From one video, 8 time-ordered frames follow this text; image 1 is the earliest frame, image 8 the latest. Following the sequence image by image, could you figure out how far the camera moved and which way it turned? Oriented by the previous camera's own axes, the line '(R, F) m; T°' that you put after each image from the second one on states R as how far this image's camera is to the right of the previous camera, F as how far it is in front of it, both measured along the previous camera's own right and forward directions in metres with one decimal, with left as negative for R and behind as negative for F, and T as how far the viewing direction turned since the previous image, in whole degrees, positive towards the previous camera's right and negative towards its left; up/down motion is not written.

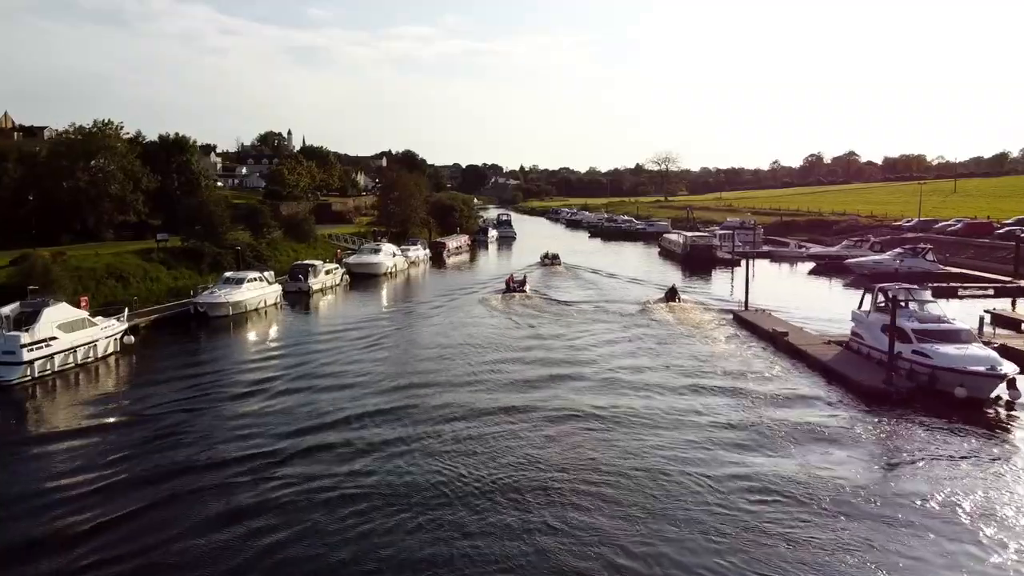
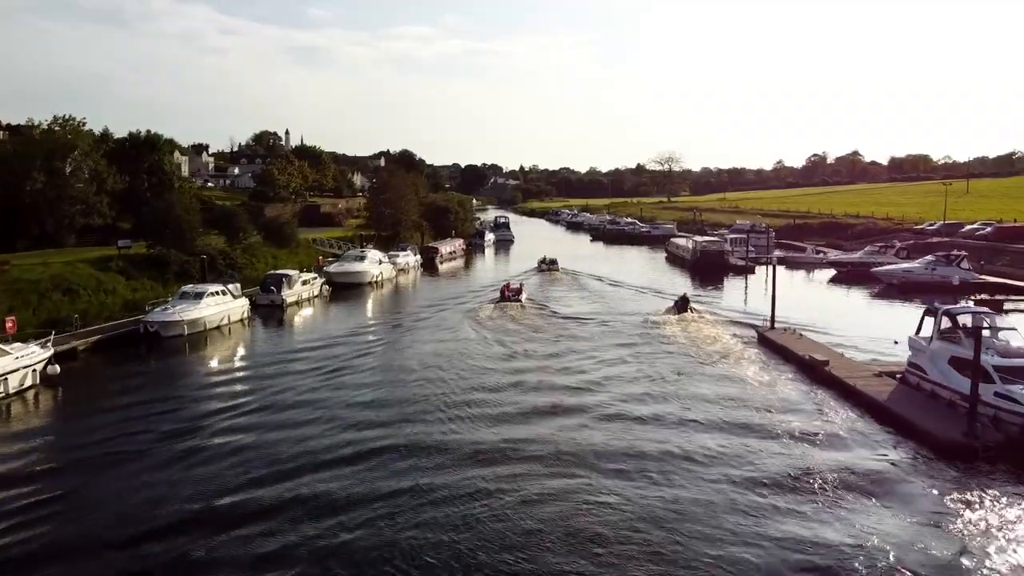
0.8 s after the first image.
(+0.2, +4.5) m; 0°
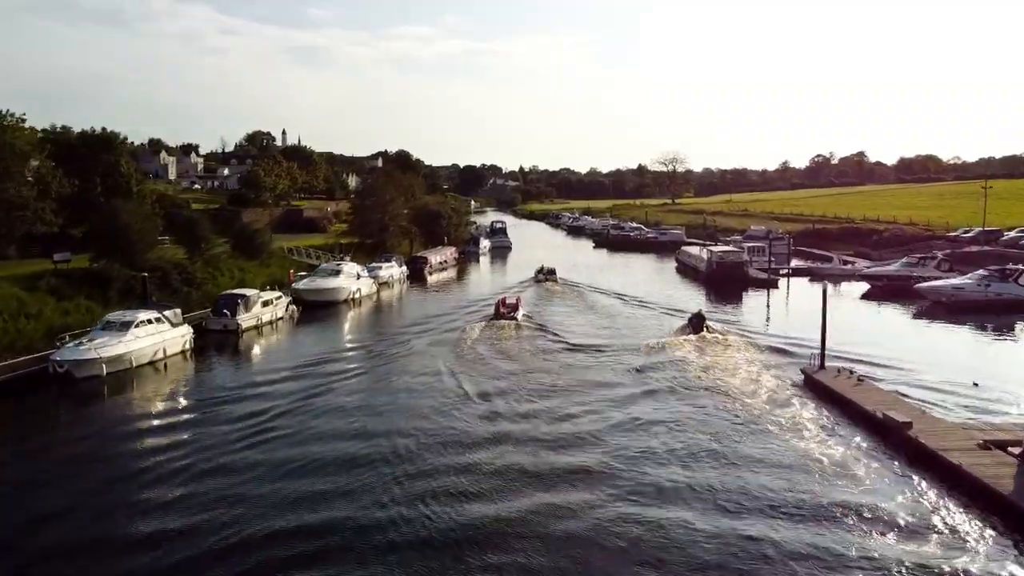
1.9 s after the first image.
(+0.3, +5.9) m; 0°
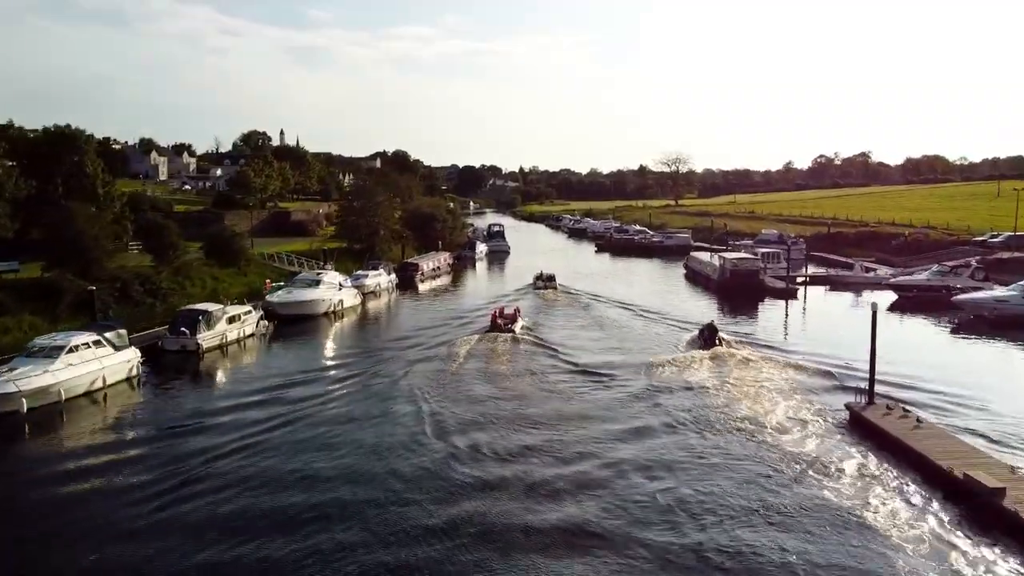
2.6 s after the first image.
(+0.2, +4.0) m; 0°
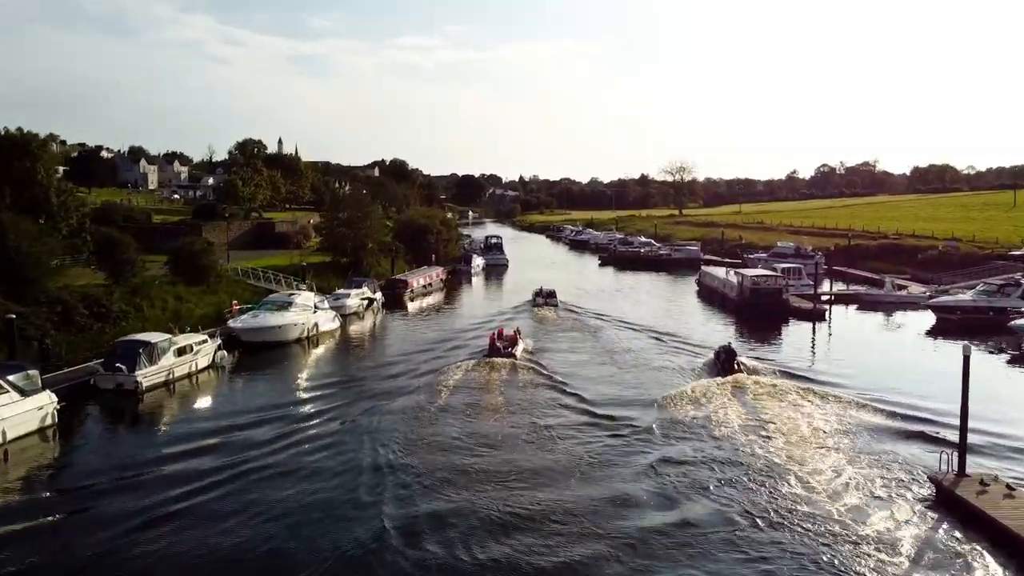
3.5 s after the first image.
(+0.2, +4.7) m; 0°
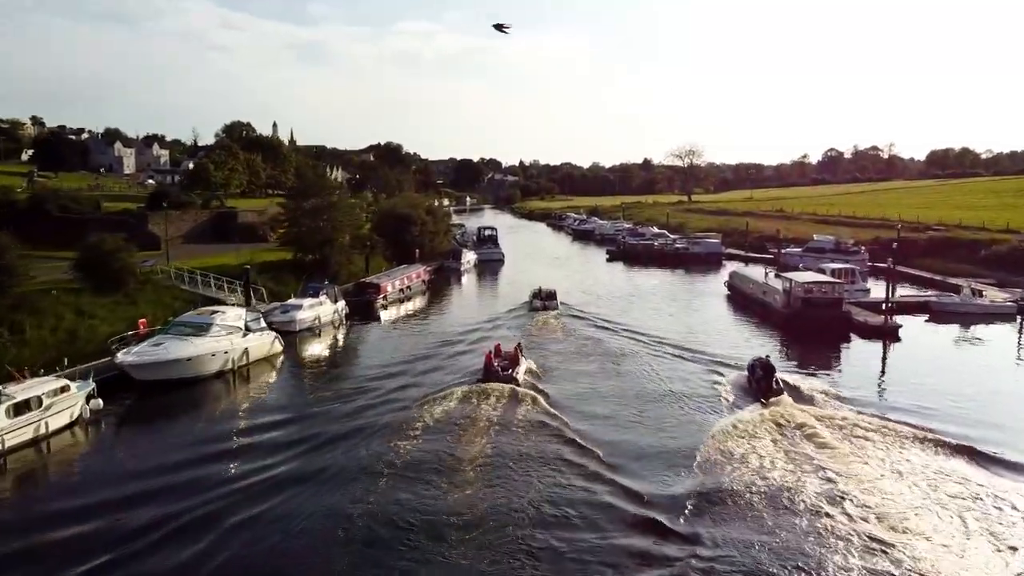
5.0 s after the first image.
(+0.3, +8.9) m; 0°
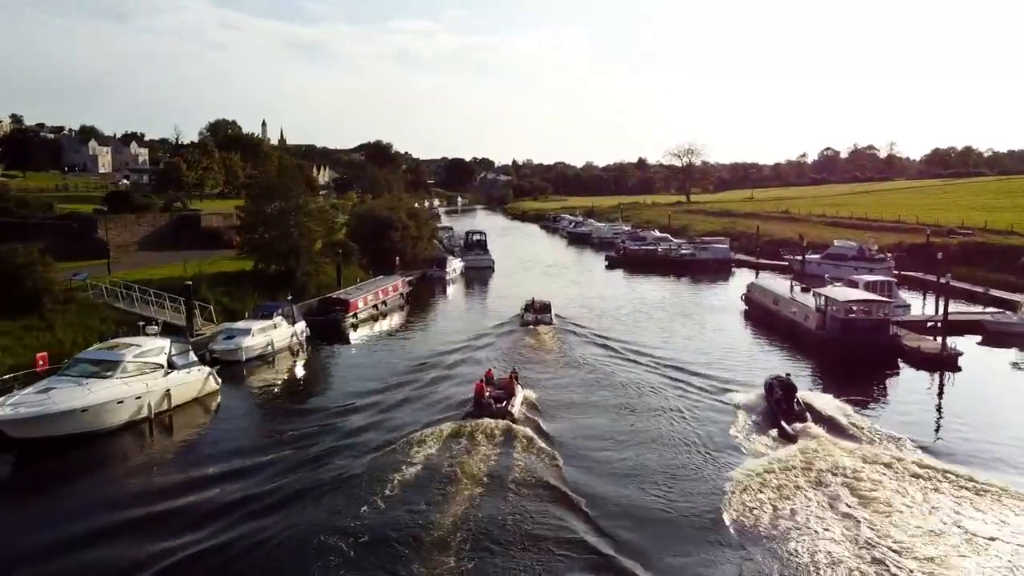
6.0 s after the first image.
(+0.2, +5.5) m; 0°
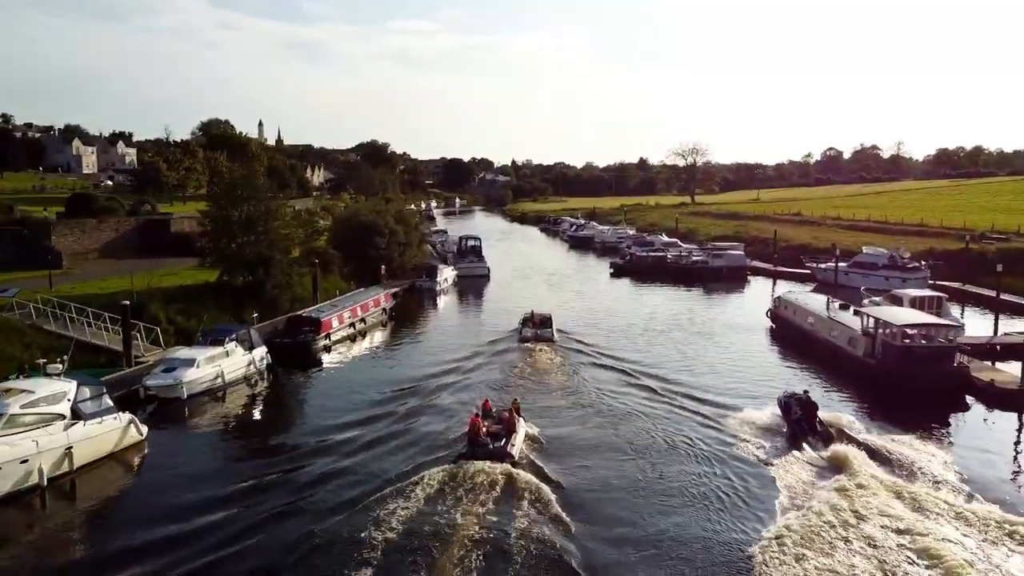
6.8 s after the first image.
(+0.2, +4.8) m; 0°
